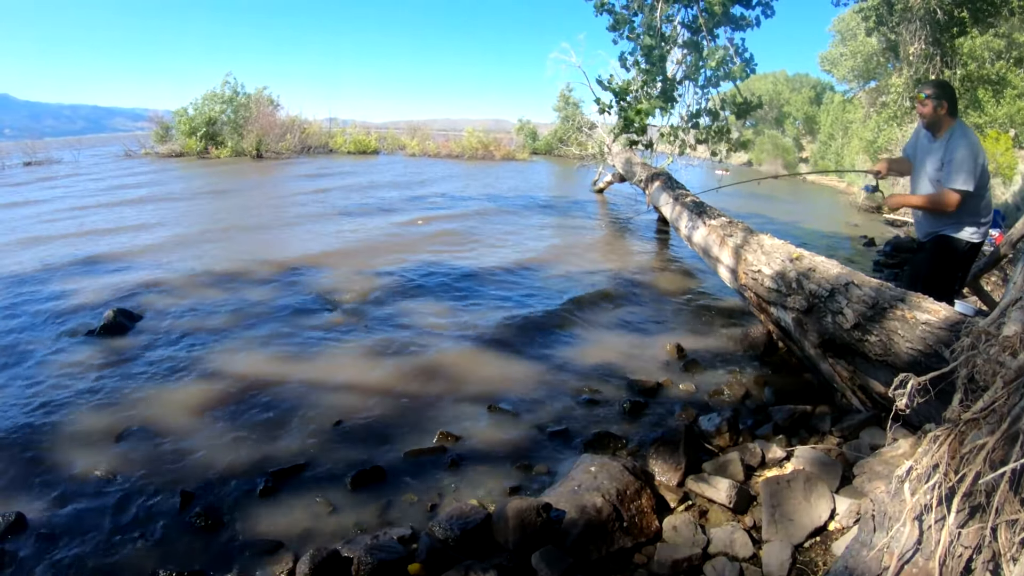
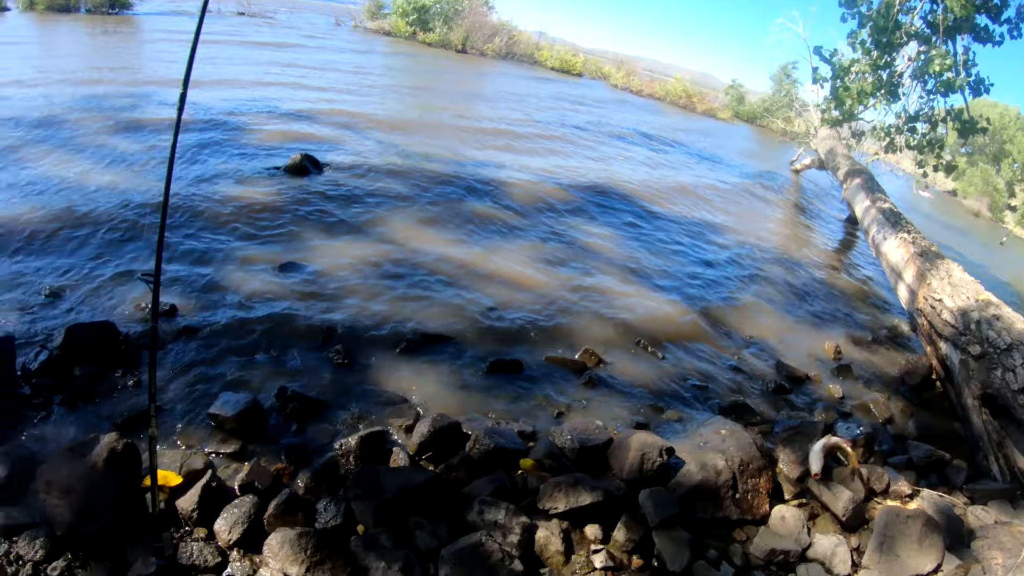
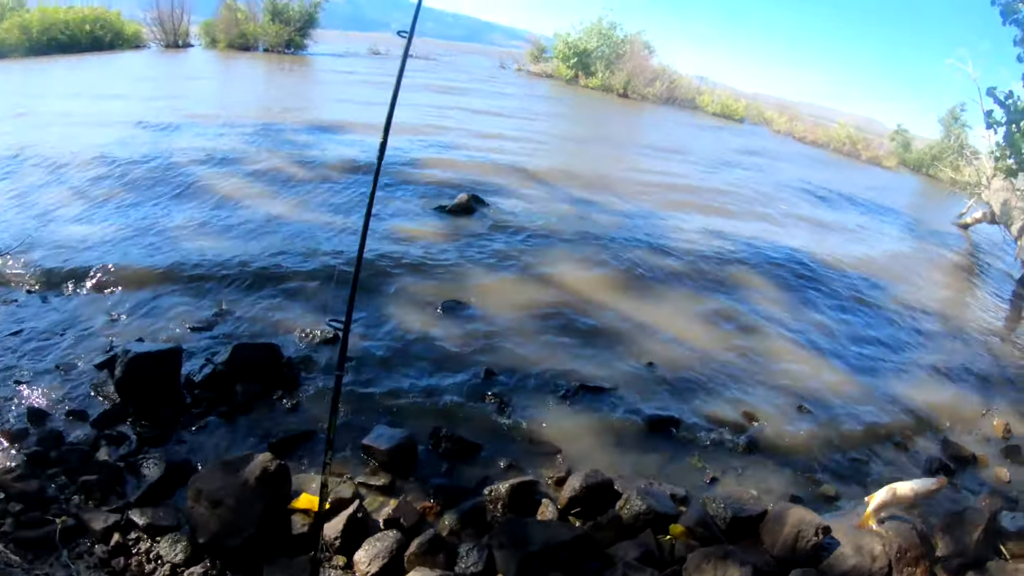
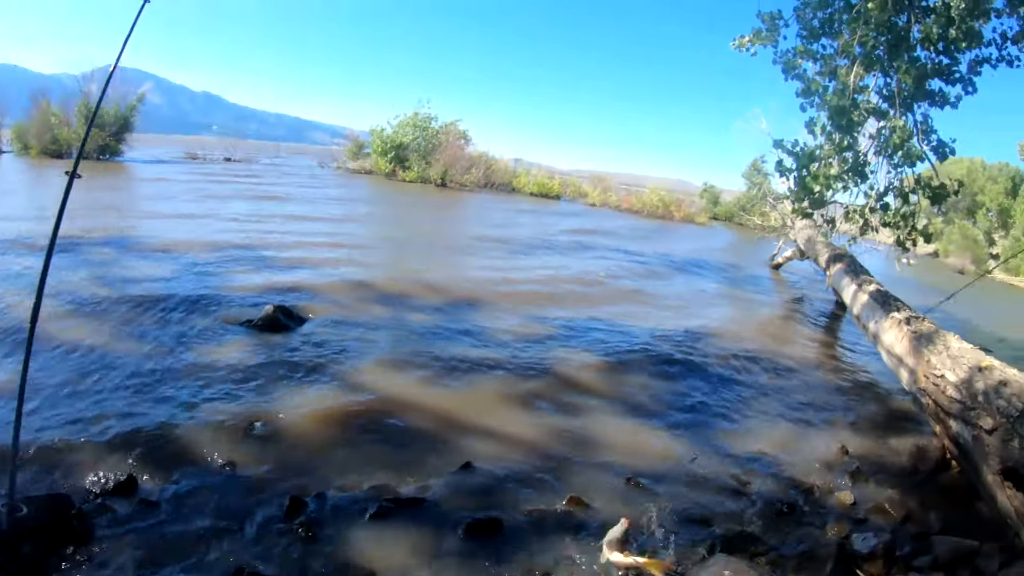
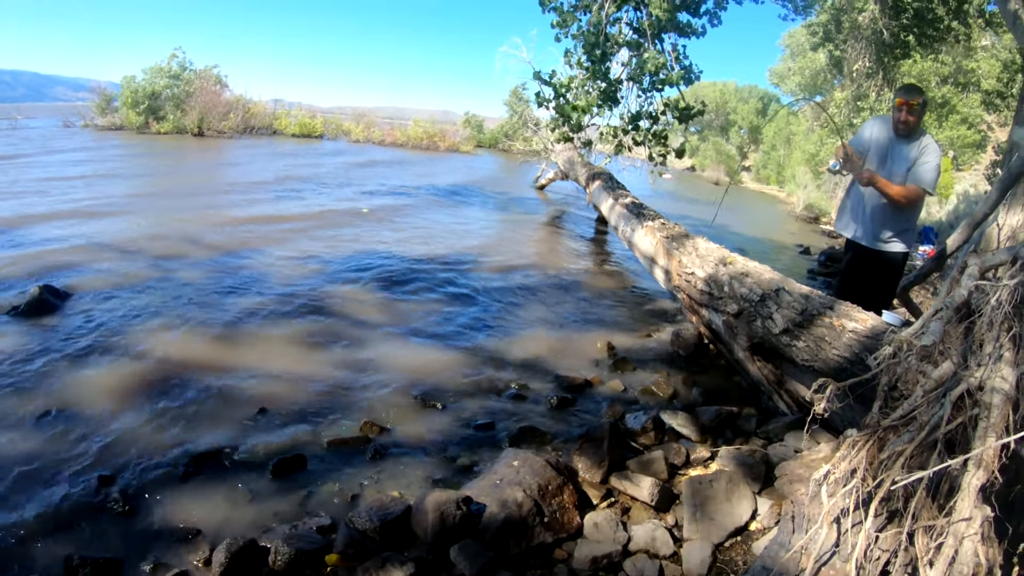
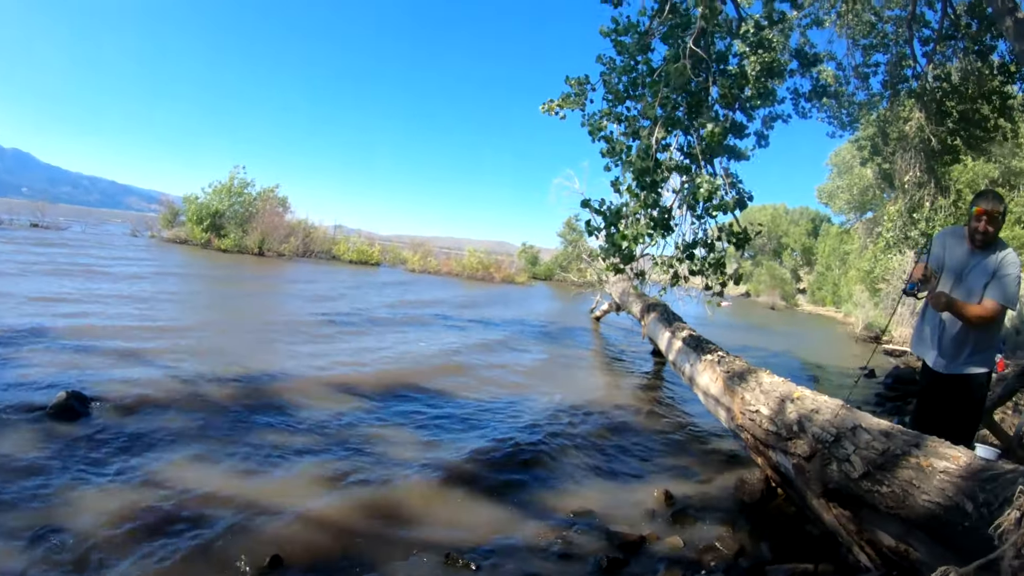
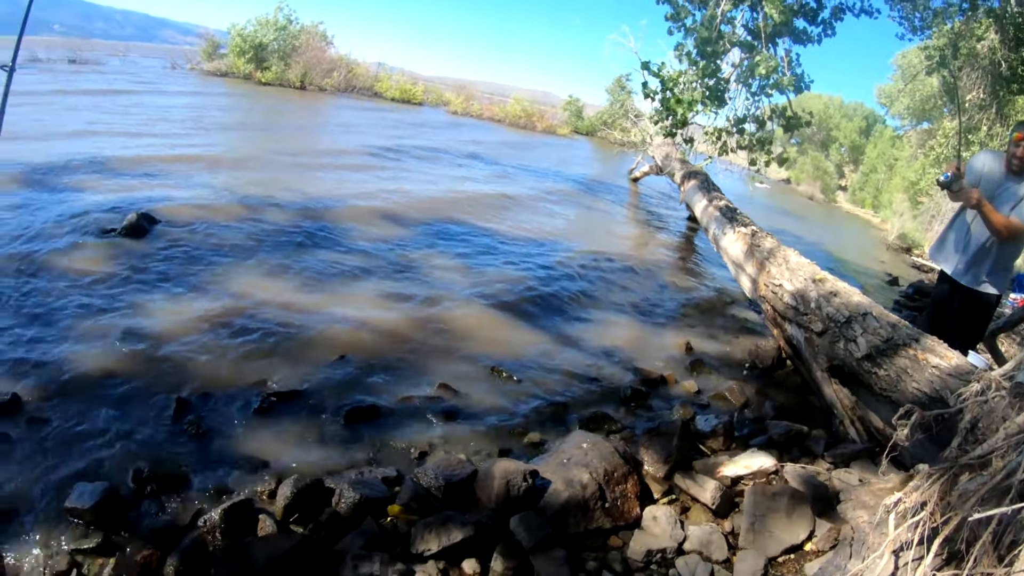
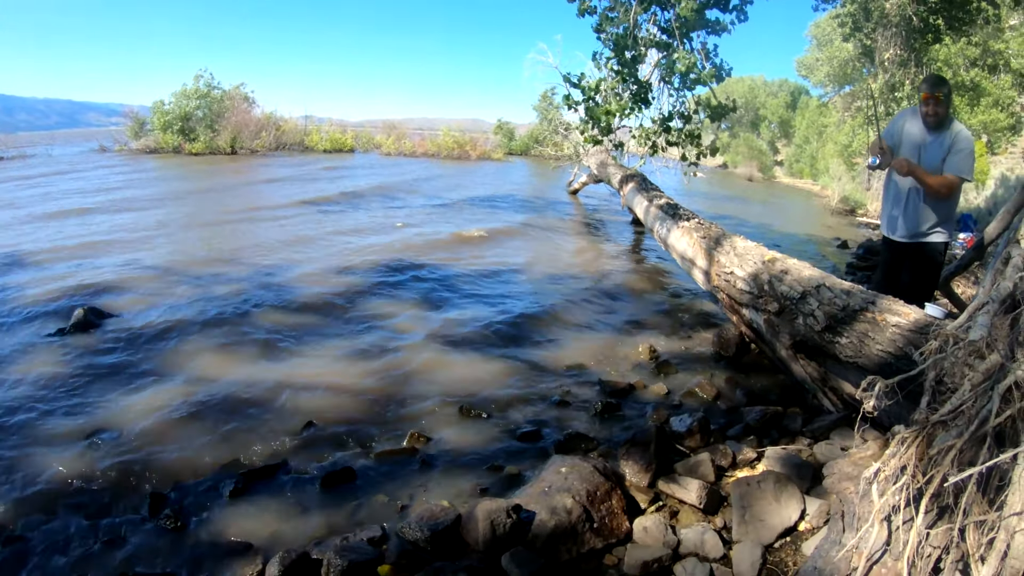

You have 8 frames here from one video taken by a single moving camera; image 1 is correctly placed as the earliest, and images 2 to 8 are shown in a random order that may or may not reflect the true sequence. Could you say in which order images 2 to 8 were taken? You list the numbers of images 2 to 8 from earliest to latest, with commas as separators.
8, 5, 7, 2, 3, 4, 6
